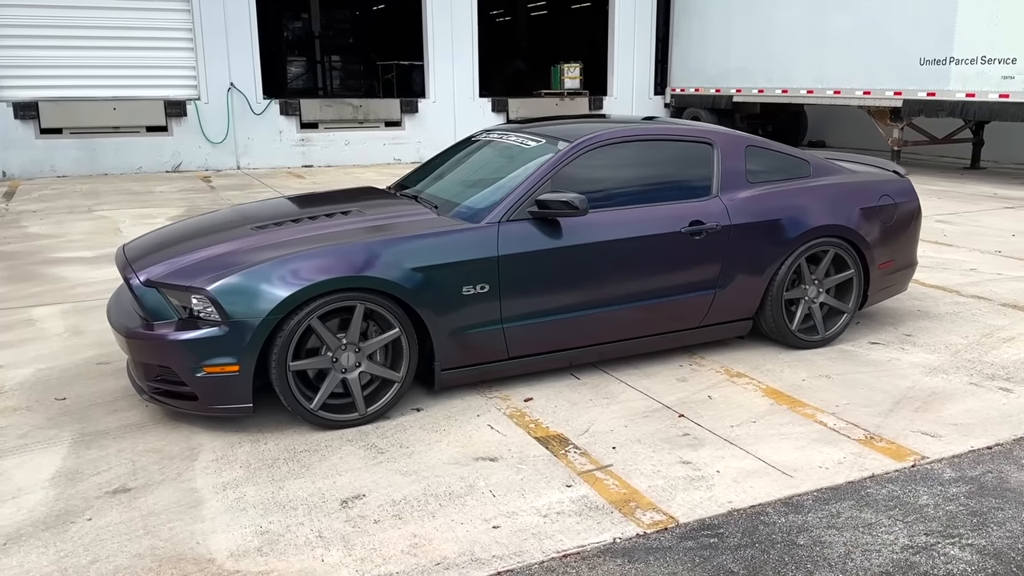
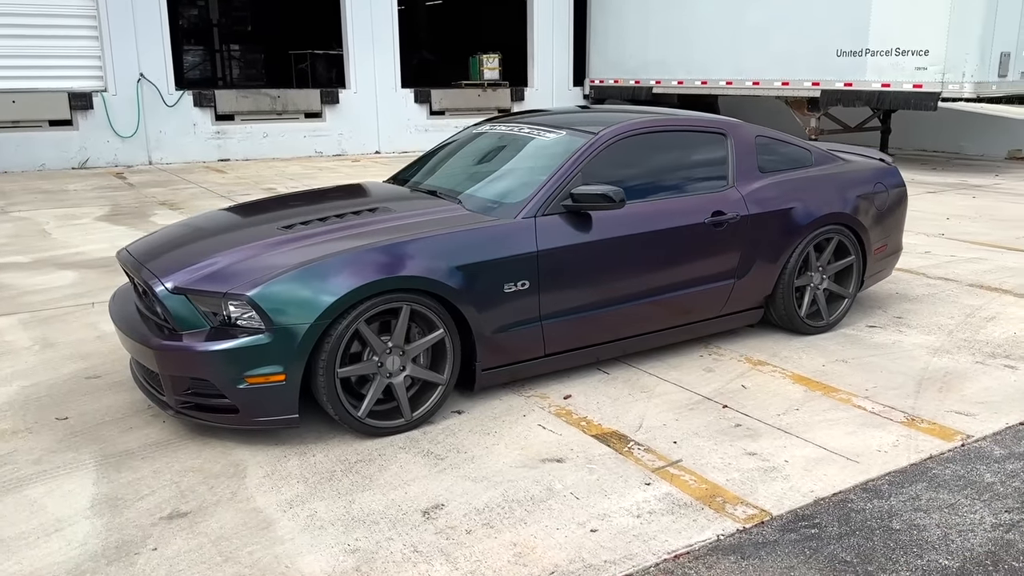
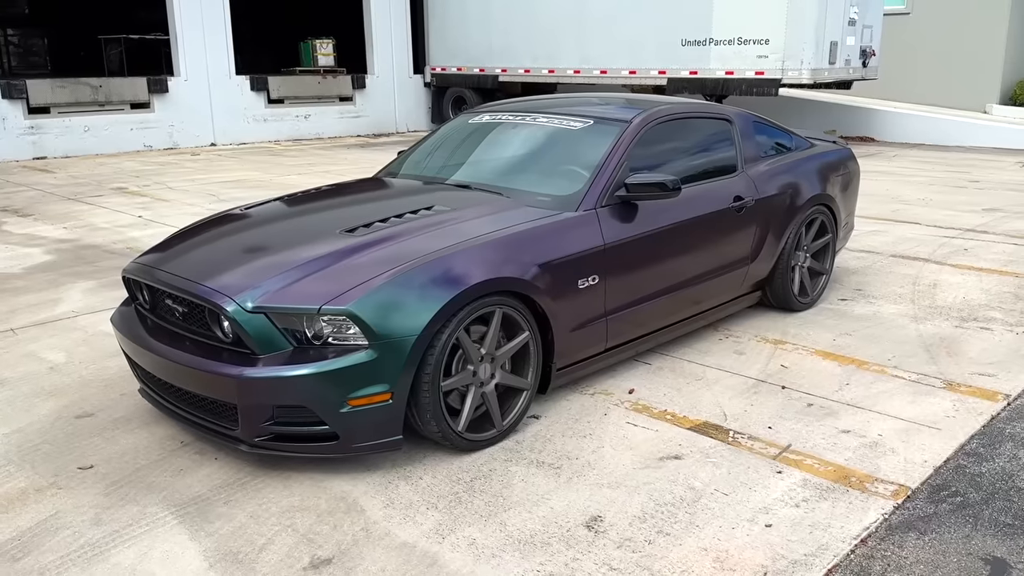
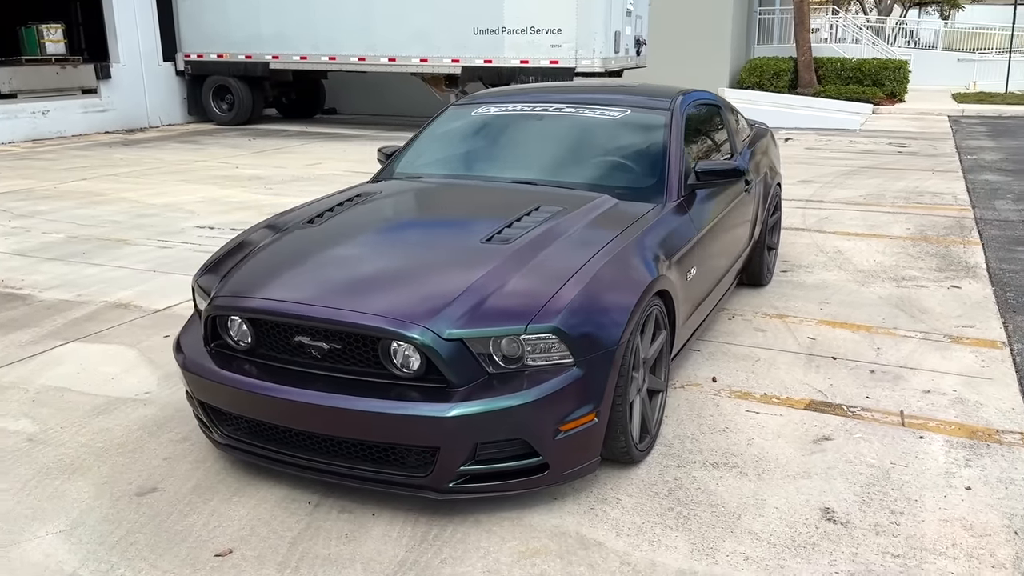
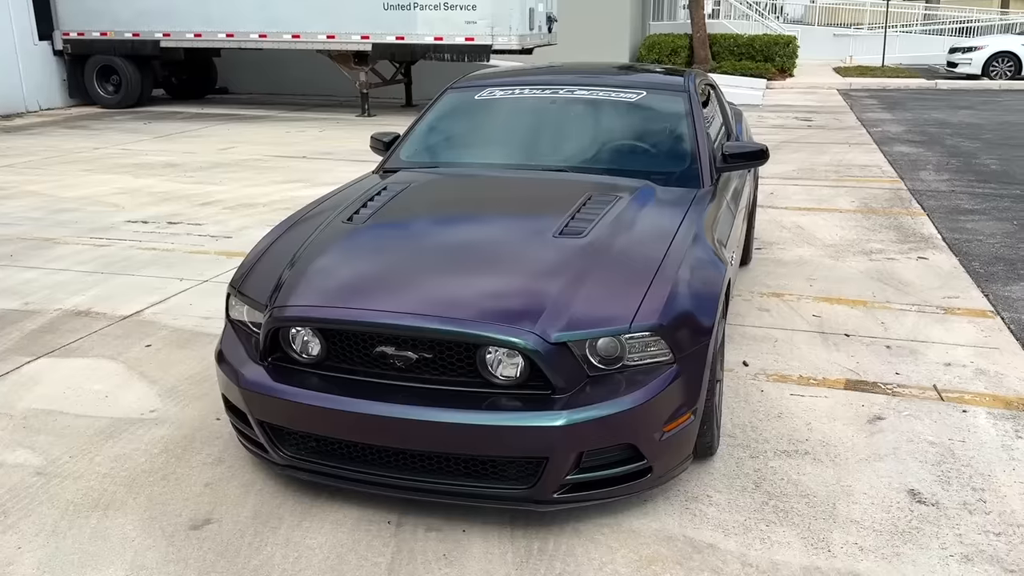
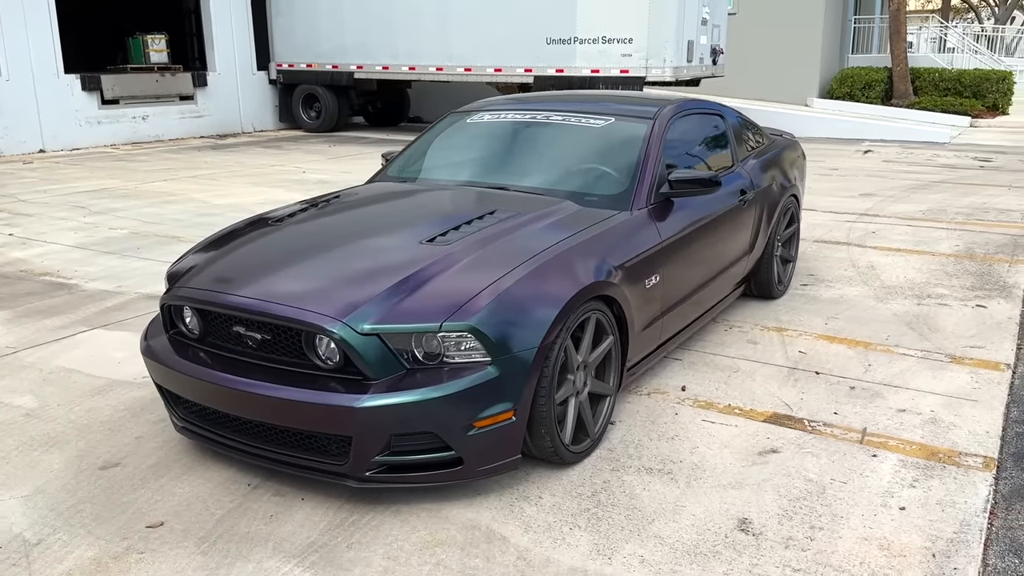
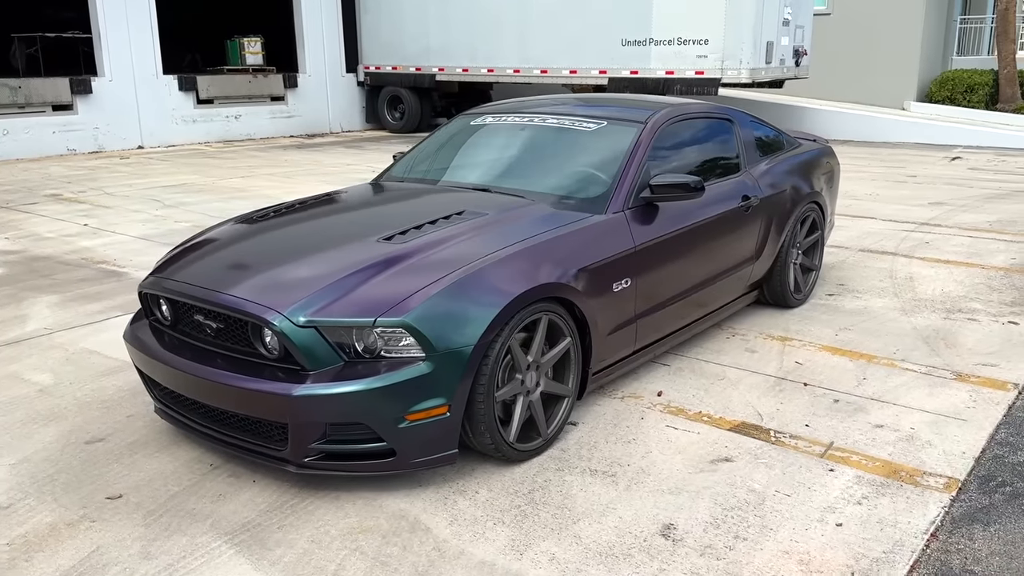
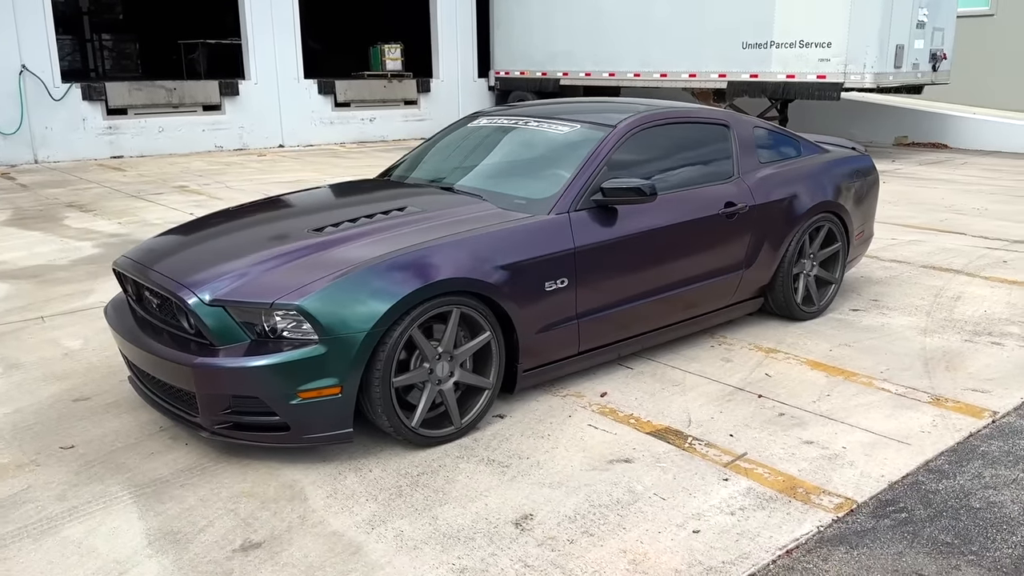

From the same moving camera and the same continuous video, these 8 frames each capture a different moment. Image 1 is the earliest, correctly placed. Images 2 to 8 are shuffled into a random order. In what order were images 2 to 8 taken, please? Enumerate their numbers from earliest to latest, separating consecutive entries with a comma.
2, 8, 3, 7, 6, 4, 5
